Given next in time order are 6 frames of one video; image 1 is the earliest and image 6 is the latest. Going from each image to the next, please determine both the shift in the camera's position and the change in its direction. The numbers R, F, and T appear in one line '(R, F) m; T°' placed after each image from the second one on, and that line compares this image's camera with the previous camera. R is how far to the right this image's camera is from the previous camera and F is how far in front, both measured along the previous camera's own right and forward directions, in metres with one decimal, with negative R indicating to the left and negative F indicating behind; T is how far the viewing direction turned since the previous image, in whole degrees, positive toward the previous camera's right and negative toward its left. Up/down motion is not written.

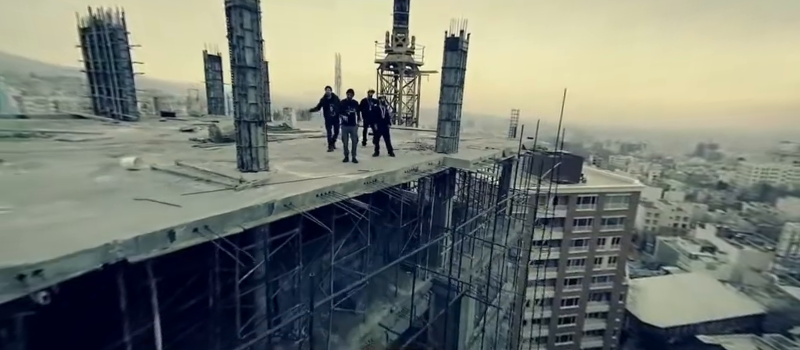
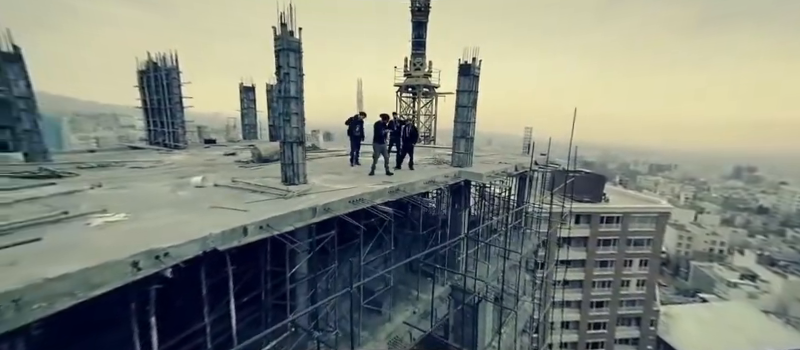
(0.0, -0.5) m; -4°
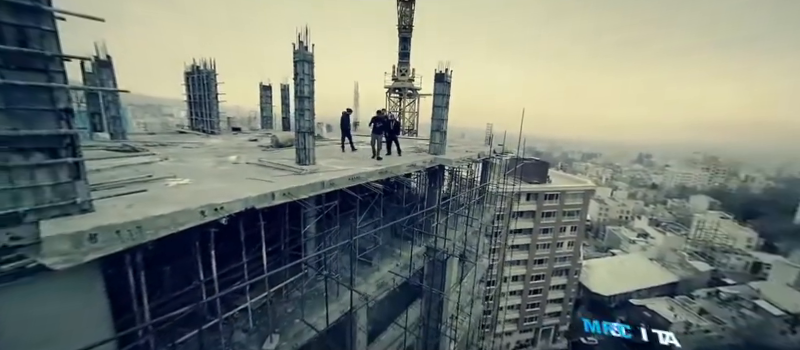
(-1.2, -2.5) m; +7°
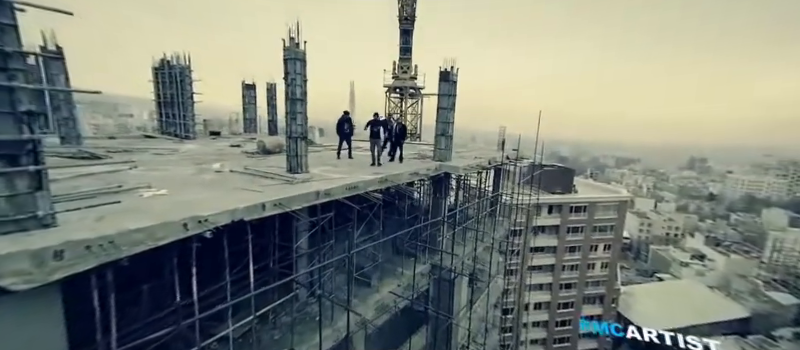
(+1.1, +1.8) m; -5°
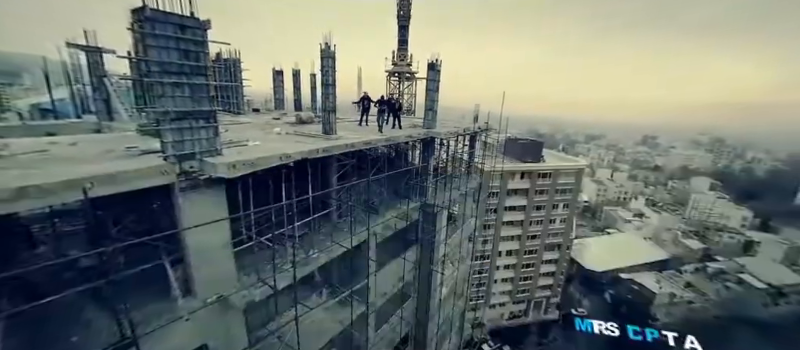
(0.0, -3.1) m; 0°
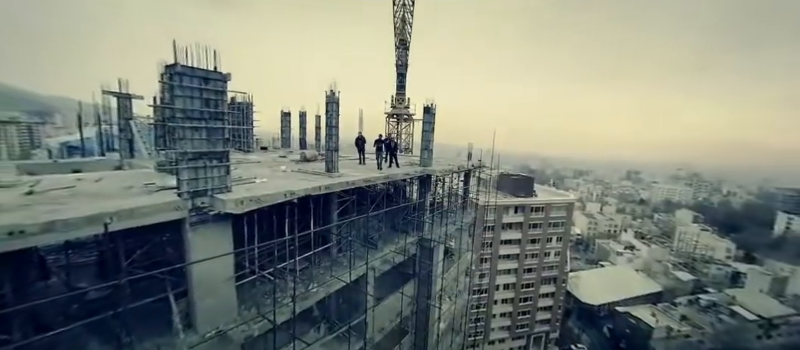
(-0.1, -0.6) m; +1°
